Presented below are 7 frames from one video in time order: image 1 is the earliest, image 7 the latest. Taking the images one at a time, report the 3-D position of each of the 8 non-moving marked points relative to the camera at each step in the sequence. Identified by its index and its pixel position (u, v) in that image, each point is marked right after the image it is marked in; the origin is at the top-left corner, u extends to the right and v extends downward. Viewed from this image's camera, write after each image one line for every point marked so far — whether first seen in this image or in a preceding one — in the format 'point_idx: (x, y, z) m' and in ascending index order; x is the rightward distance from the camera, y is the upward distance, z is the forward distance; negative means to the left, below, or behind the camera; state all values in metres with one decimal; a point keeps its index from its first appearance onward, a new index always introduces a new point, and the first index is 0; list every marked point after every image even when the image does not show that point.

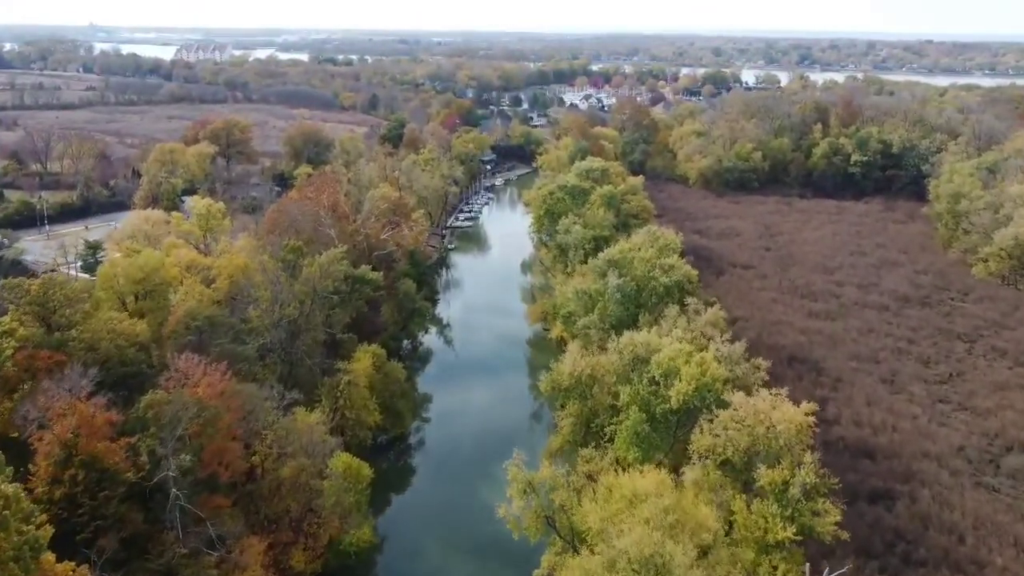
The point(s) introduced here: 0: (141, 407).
0: (-7.5, -2.4, +15.0) m
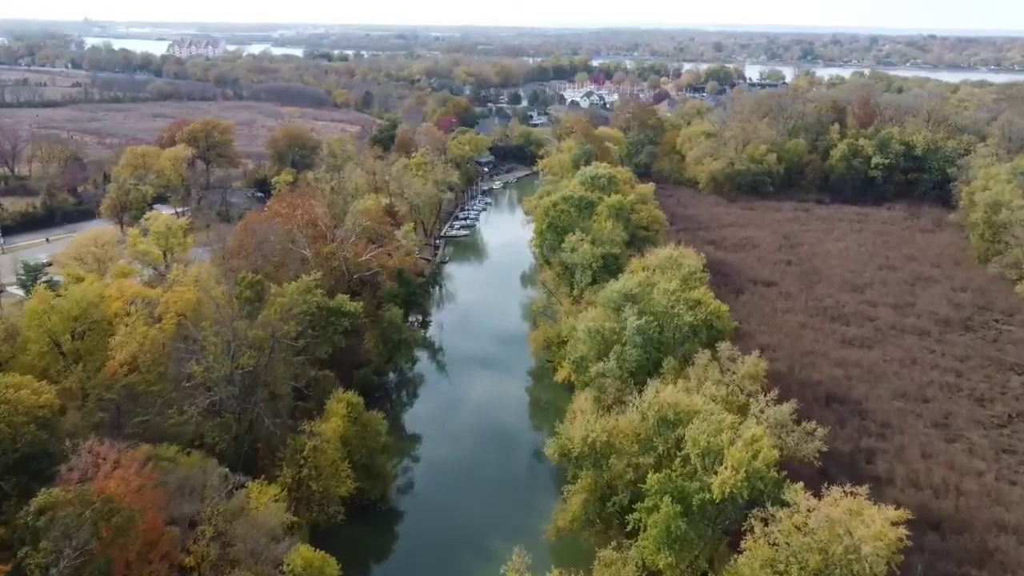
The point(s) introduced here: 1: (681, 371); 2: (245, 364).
0: (-7.5, -3.5, +11.6) m
1: (+4.2, -2.1, +18.5) m
2: (-6.2, -1.8, +17.2) m
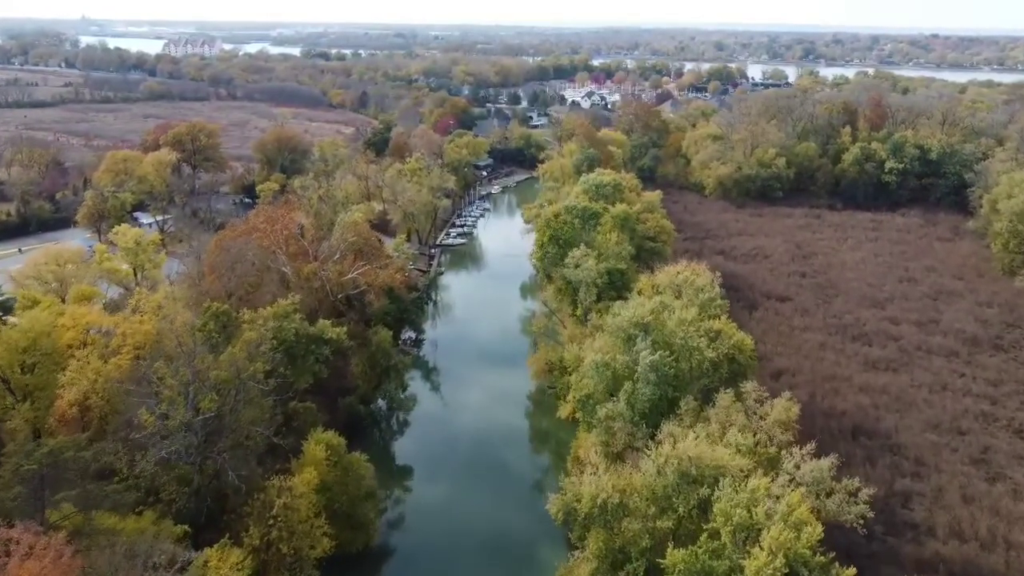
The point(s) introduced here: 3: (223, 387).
0: (-7.5, -4.1, +9.5) m
1: (+4.2, -2.8, +16.4) m
2: (-6.2, -2.5, +15.2) m
3: (-6.0, -2.1, +15.5) m
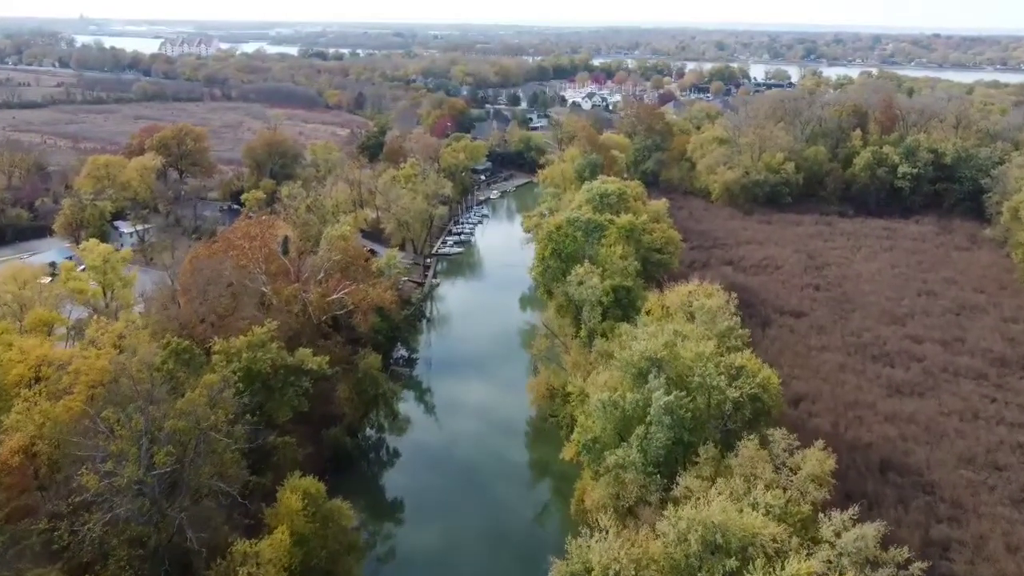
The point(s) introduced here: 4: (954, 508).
0: (-7.5, -4.8, +7.7) m
1: (+4.1, -3.4, +14.6) m
2: (-6.3, -3.1, +13.3) m
3: (-6.1, -2.7, +13.7) m
4: (+11.4, -5.6, +19.2) m
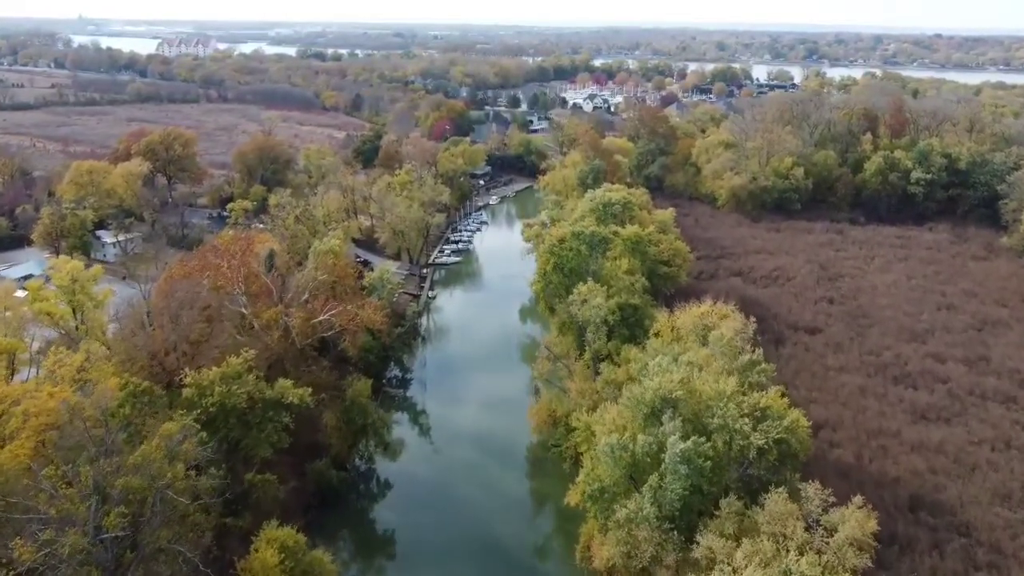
0: (-7.6, -5.4, +6.1) m
1: (+4.1, -4.0, +13.0) m
2: (-6.3, -3.7, +11.8) m
3: (-6.1, -3.3, +12.1) m
4: (+11.3, -6.2, +17.6) m
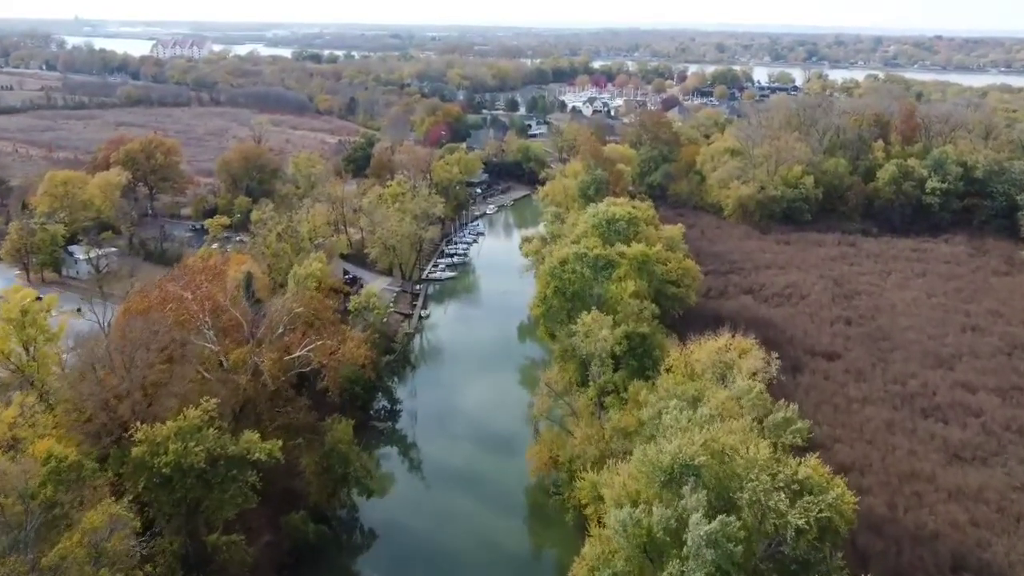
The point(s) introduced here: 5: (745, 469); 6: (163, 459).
0: (-7.6, -6.2, +4.1) m
1: (+4.0, -4.8, +11.0) m
2: (-6.3, -4.5, +9.7) m
3: (-6.1, -4.2, +10.1) m
4: (+11.3, -7.0, +15.6) m
5: (+3.8, -3.0, +12.4) m
6: (-6.6, -3.2, +14.2) m
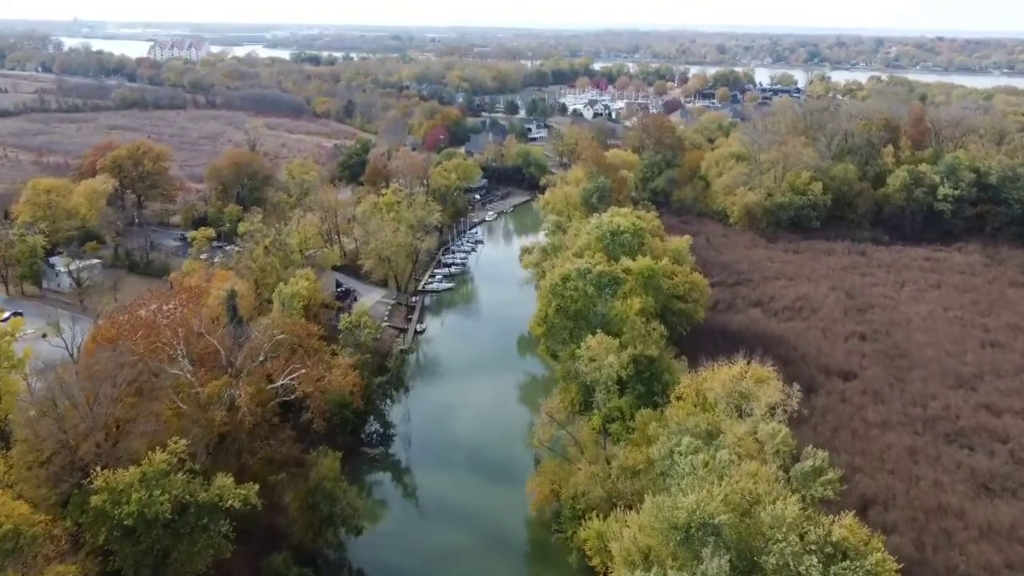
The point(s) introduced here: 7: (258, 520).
0: (-7.6, -6.7, +2.7) m
1: (+4.0, -5.4, +9.7) m
2: (-6.3, -5.1, +8.4) m
3: (-6.2, -4.7, +8.7) m
4: (+11.3, -7.6, +14.2) m
5: (+3.8, -3.5, +11.1) m
6: (-6.7, -3.8, +12.8) m
7: (-5.8, -5.5, +16.9) m
